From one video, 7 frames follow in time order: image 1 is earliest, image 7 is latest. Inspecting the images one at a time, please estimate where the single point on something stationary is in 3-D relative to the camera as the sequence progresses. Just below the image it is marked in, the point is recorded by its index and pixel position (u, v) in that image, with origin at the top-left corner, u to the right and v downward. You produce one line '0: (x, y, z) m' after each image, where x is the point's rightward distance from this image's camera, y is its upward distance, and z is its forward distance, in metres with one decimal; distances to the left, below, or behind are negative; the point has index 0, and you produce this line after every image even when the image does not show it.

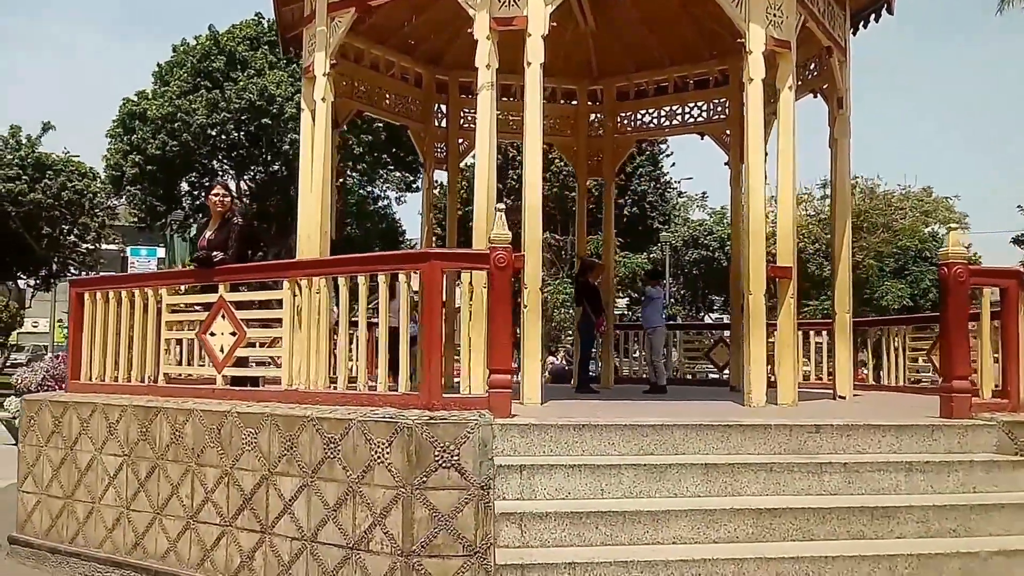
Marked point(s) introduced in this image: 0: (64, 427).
0: (-3.6, -1.1, +6.9) m
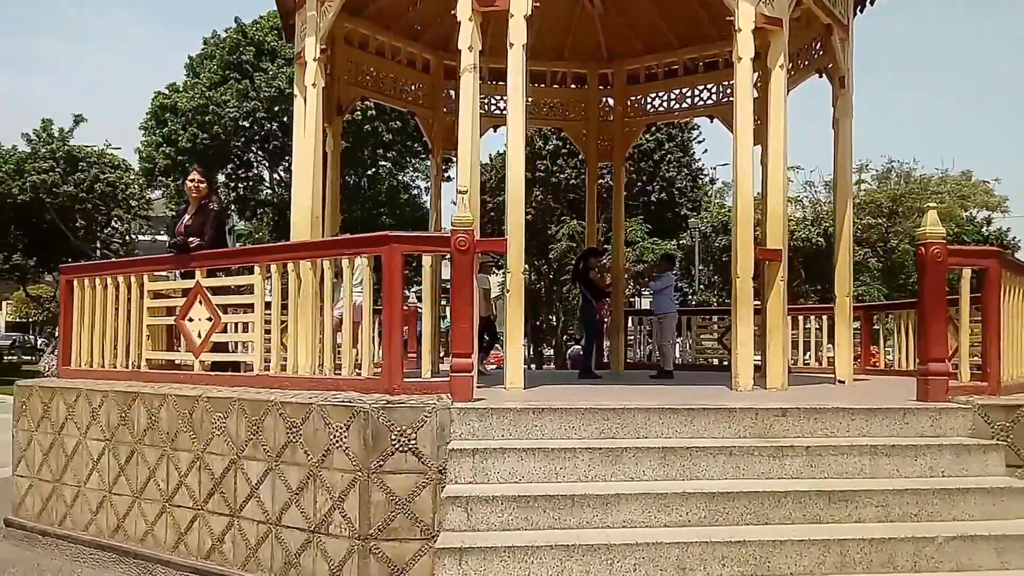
0: (-3.8, -1.0, +7.0) m
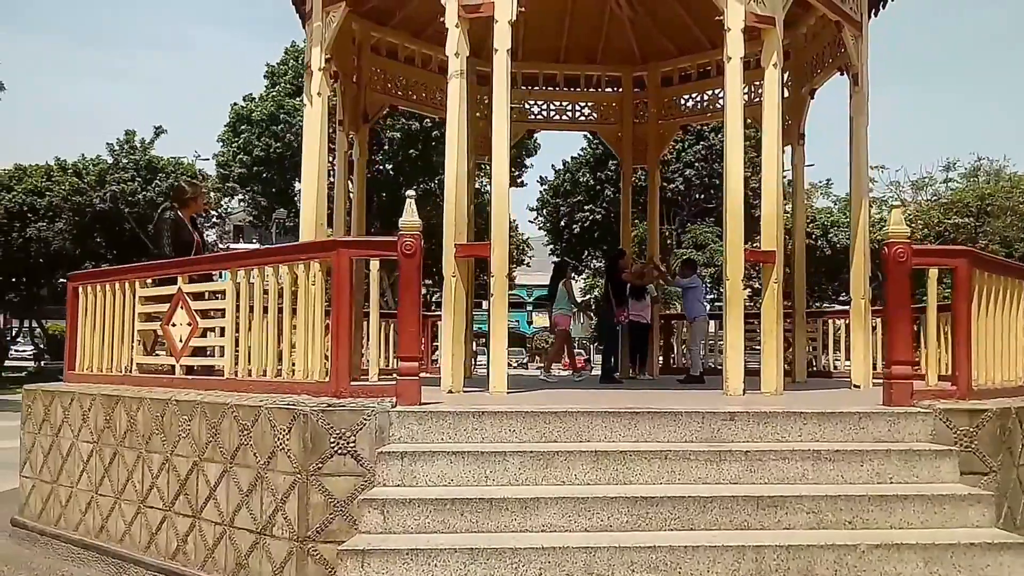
0: (-4.0, -1.1, +7.3) m
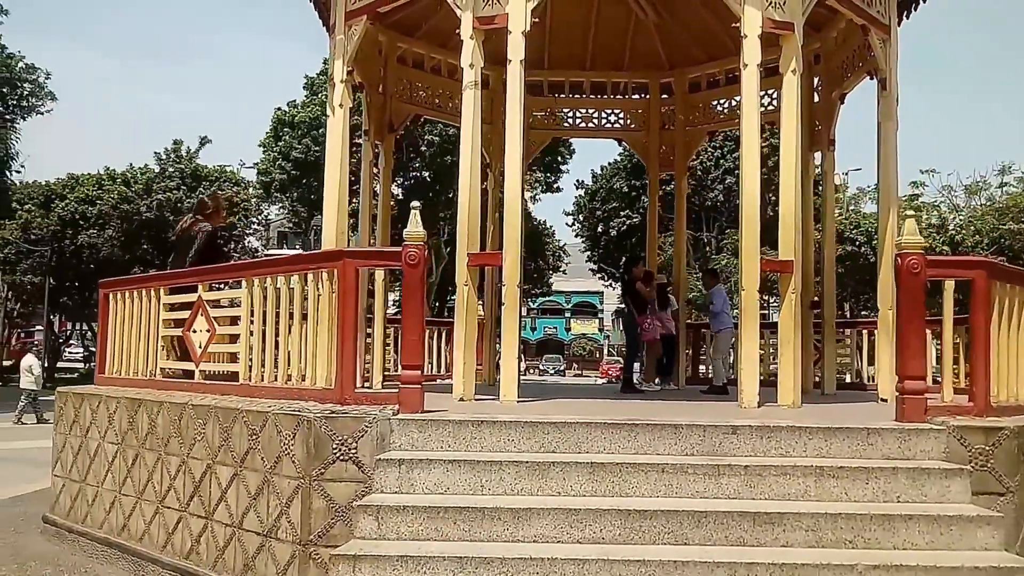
0: (-3.8, -1.1, +7.5) m
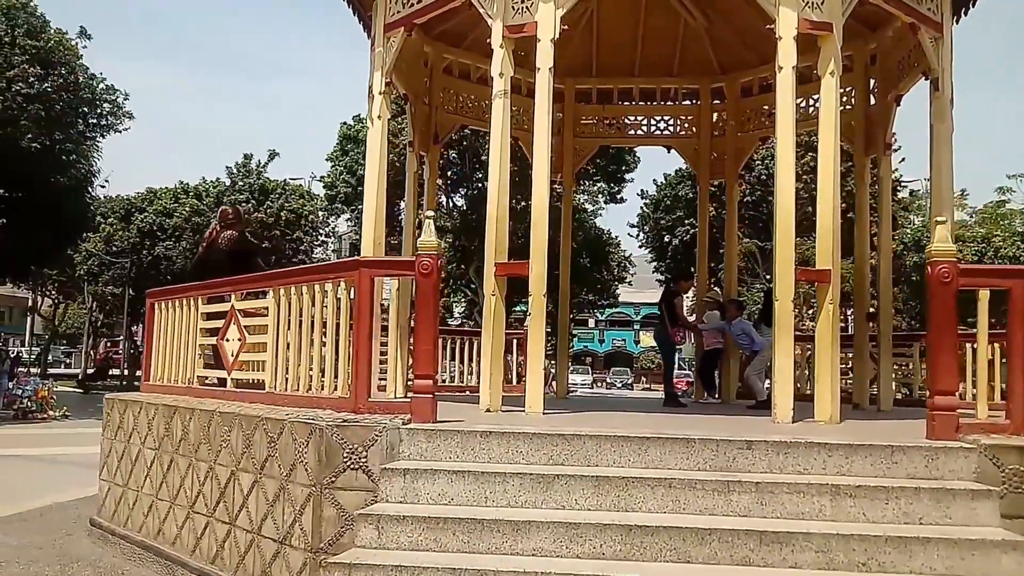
0: (-3.6, -1.2, +7.8) m
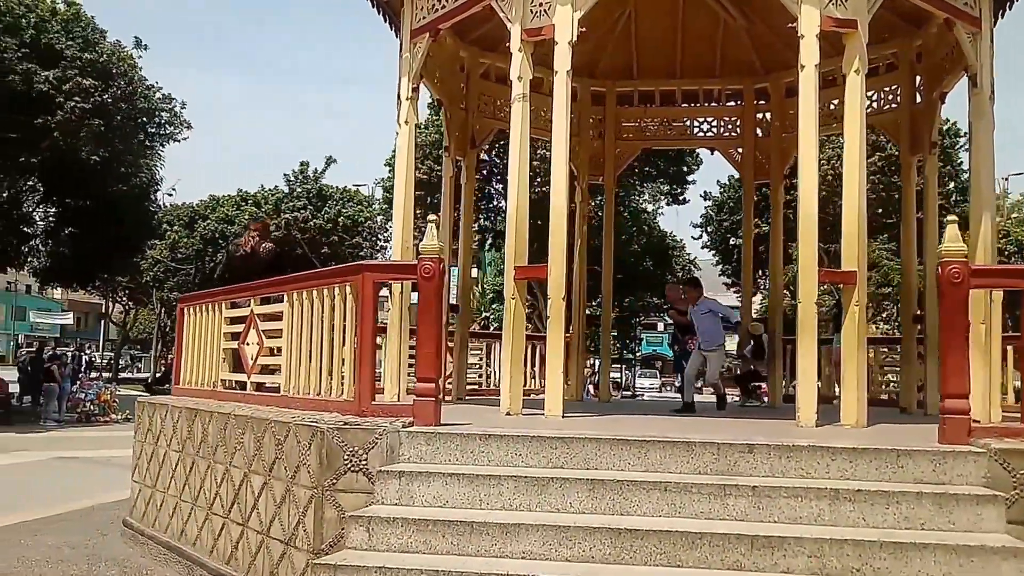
0: (-3.4, -1.3, +8.0) m
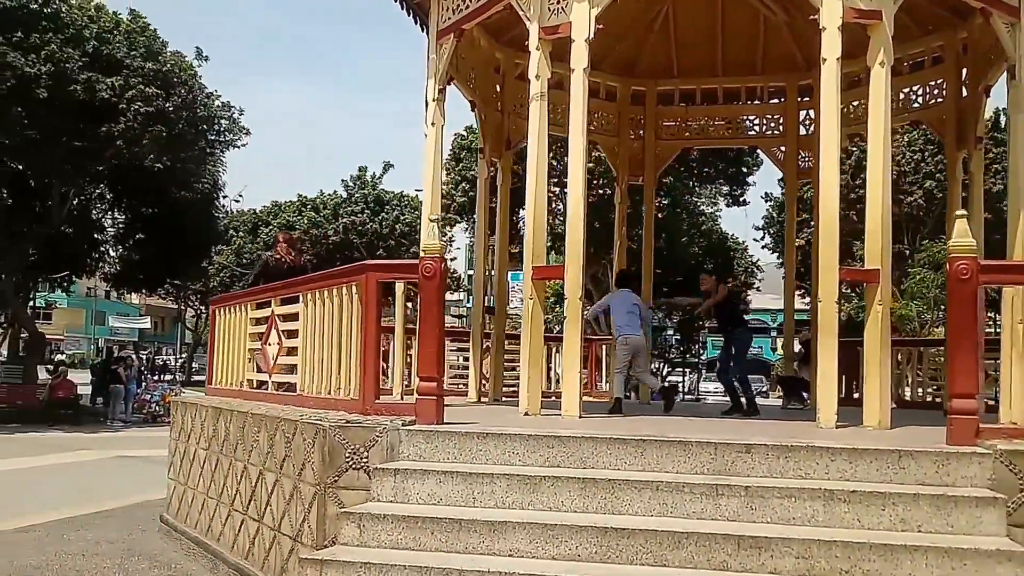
0: (-3.2, -1.3, +8.2) m
